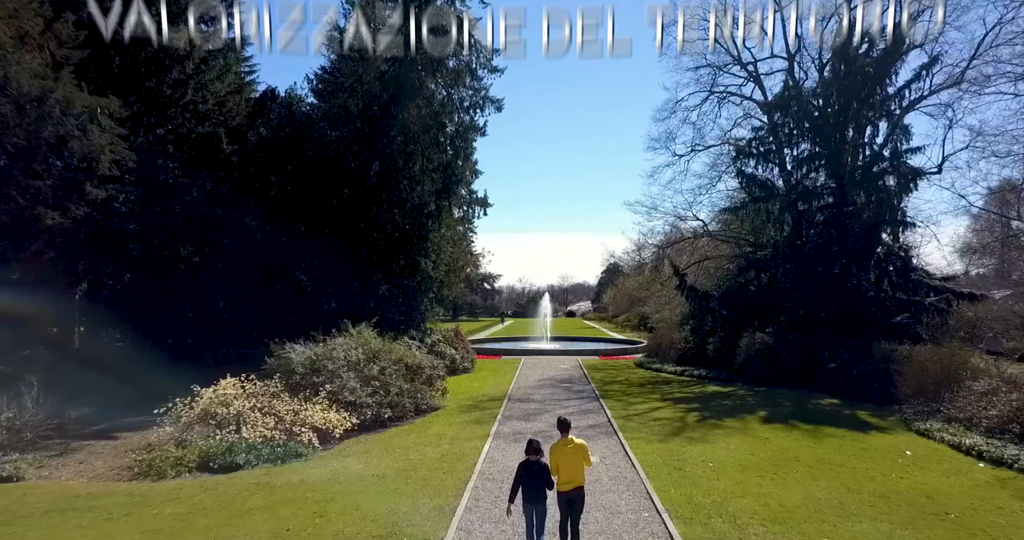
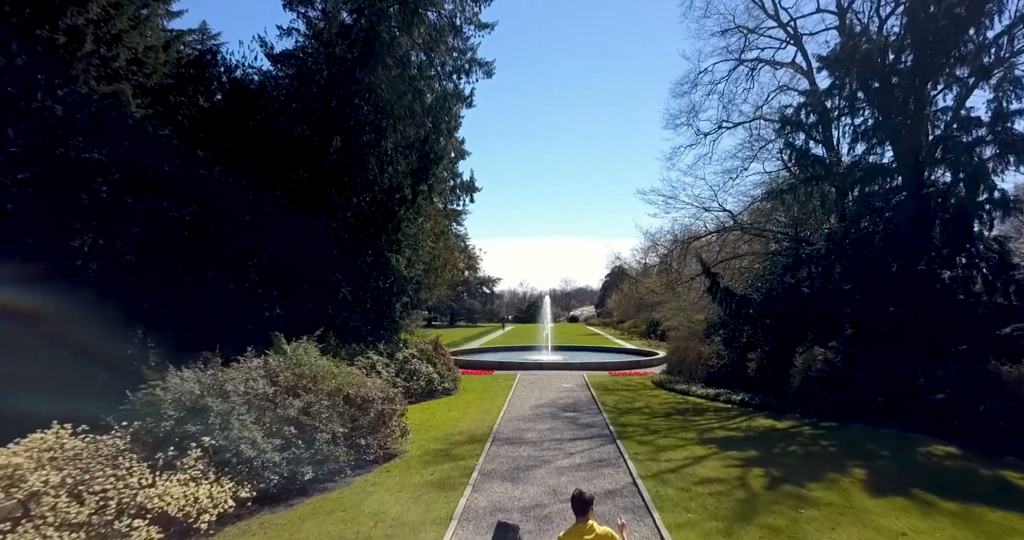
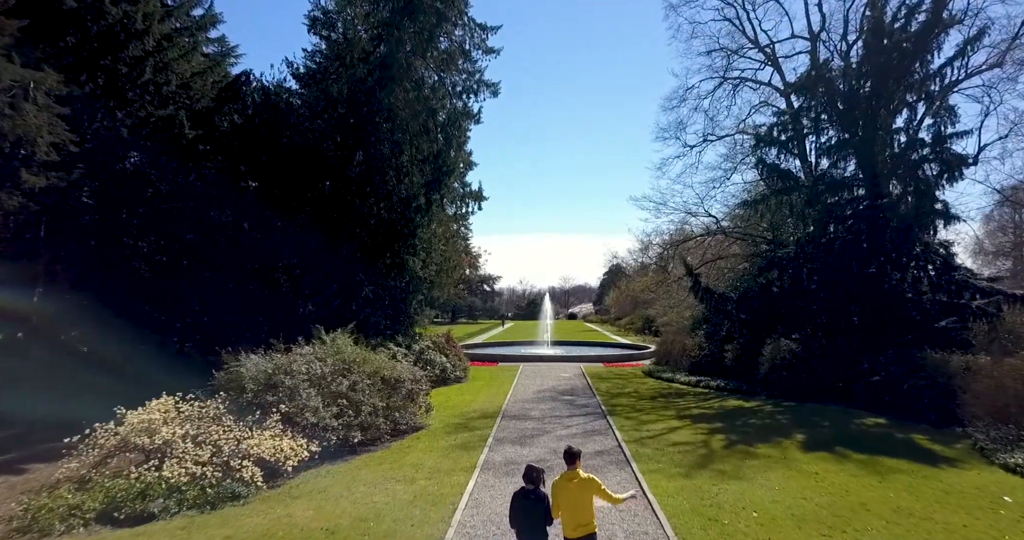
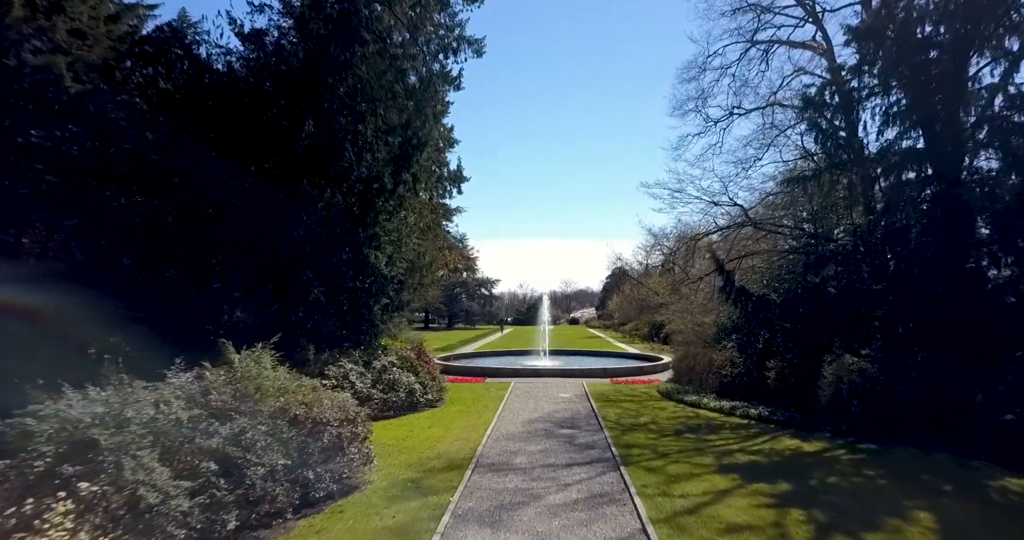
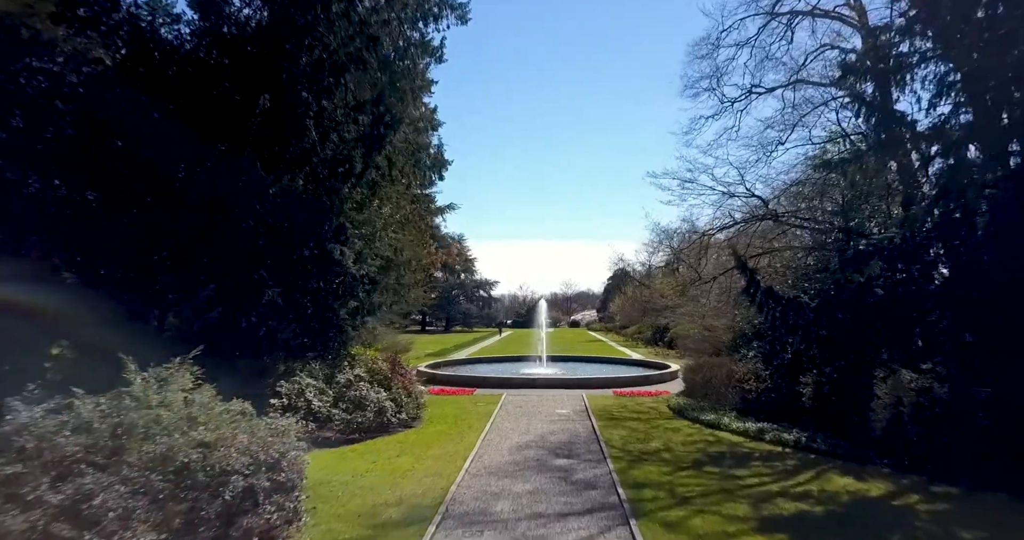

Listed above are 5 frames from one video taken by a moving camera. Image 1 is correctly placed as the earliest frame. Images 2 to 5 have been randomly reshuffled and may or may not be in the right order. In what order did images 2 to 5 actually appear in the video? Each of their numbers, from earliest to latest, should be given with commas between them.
3, 2, 4, 5
